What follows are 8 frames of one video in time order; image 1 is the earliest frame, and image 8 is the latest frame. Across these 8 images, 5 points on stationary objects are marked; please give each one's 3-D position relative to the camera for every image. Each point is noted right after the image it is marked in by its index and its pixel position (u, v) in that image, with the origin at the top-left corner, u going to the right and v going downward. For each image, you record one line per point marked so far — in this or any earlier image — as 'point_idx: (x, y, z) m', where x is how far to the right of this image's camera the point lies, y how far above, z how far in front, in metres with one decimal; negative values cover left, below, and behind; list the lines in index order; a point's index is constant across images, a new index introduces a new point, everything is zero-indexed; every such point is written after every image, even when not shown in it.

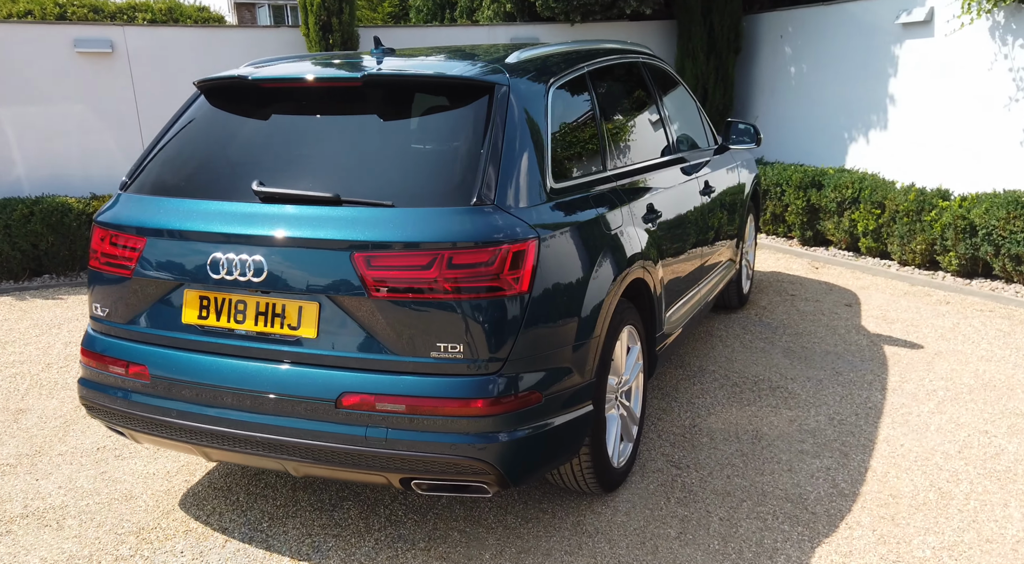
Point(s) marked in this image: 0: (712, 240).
0: (+1.3, +0.2, +5.0) m
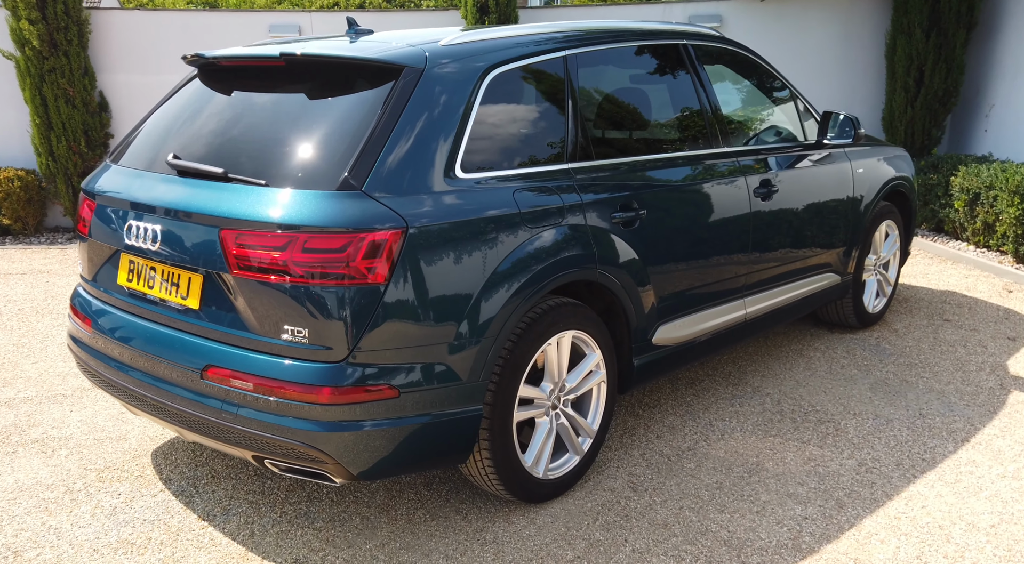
0: (+1.6, +0.2, +4.5) m
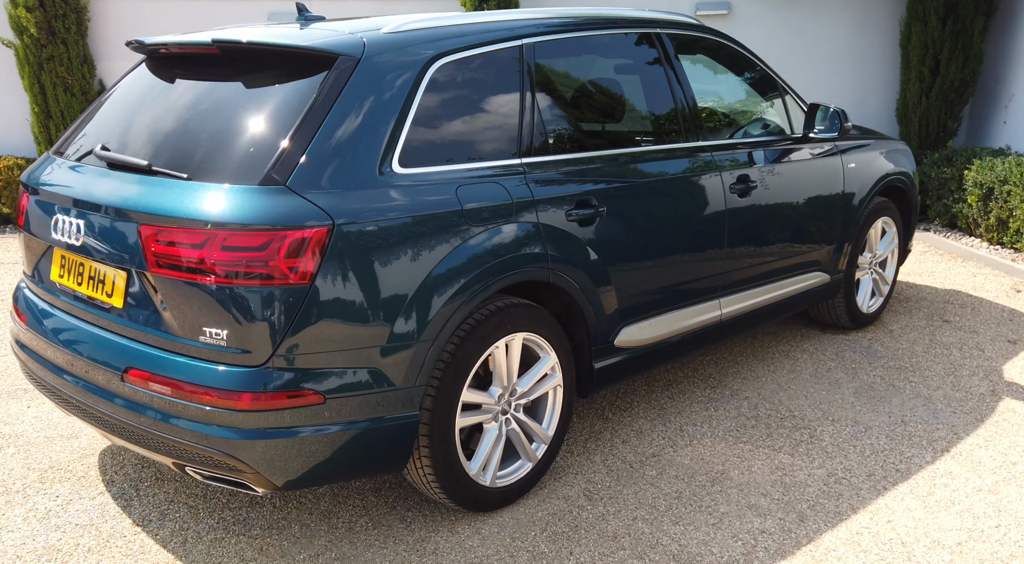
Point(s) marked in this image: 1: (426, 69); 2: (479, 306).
0: (+1.4, +0.2, +4.3) m
1: (-0.3, +0.7, +2.8) m
2: (-0.1, -0.1, +2.7) m
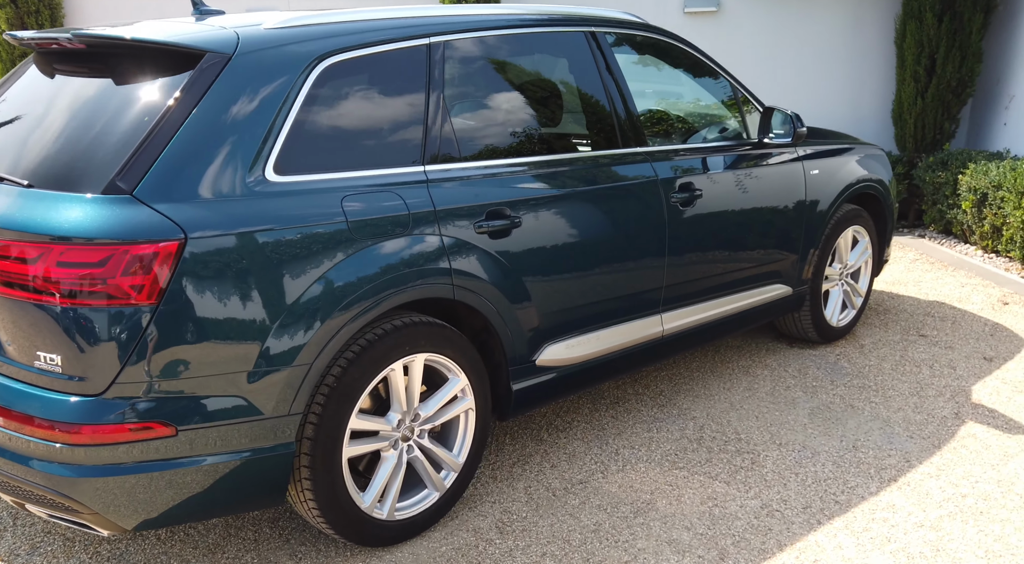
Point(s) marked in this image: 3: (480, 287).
0: (+1.1, +0.1, +4.1) m
1: (-0.6, +0.7, +2.6) m
2: (-0.5, -0.1, +2.6) m
3: (-0.1, 0.0, +2.9) m
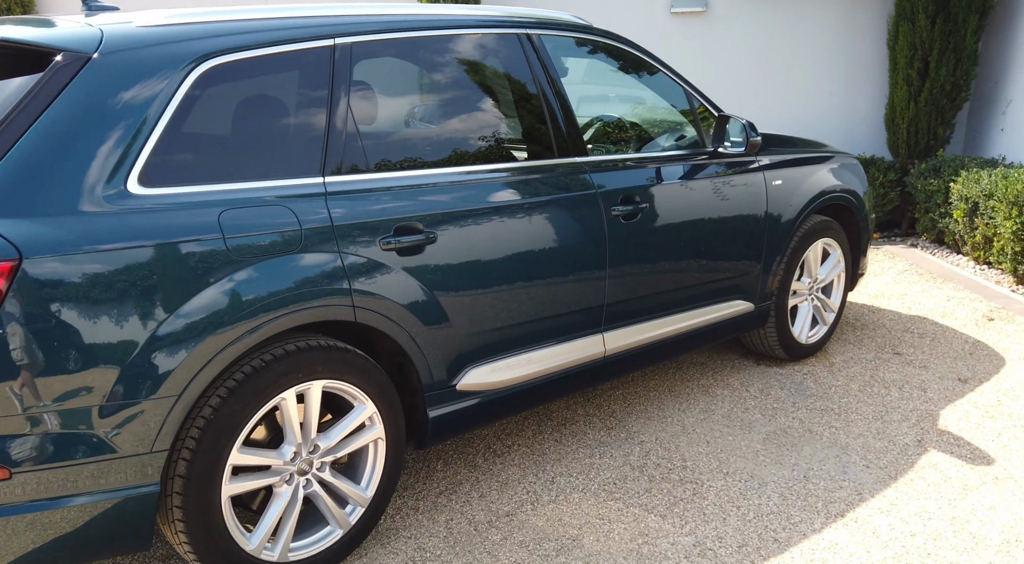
0: (+0.9, 0.0, +3.9) m
1: (-0.9, +0.6, +2.4) m
2: (-0.8, -0.2, +2.4) m
3: (-0.4, -0.1, +2.7) m
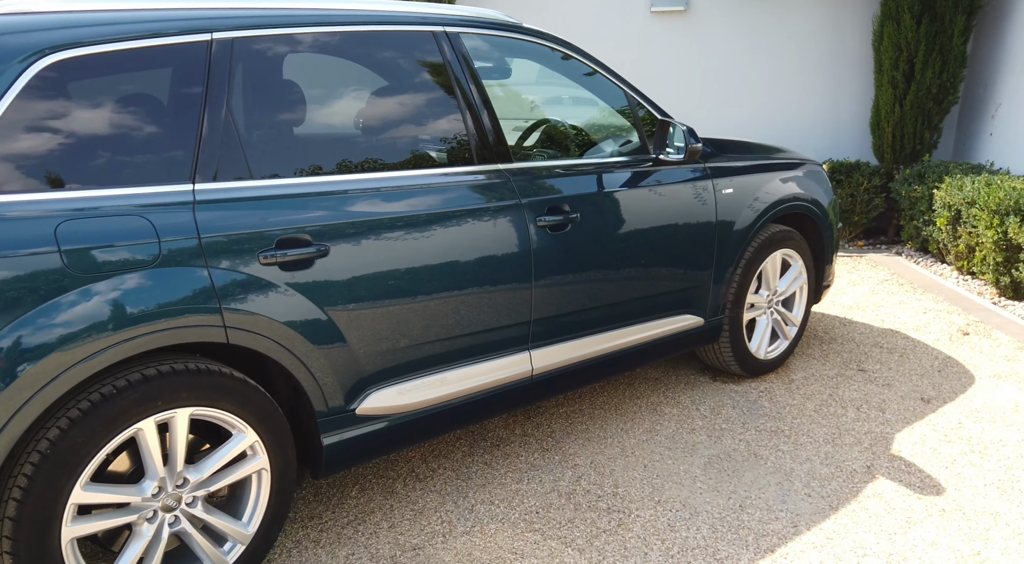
0: (+0.5, 0.0, +3.7) m
1: (-1.2, +0.6, +2.2) m
2: (-1.1, -0.3, +2.2) m
3: (-0.7, -0.1, +2.5) m
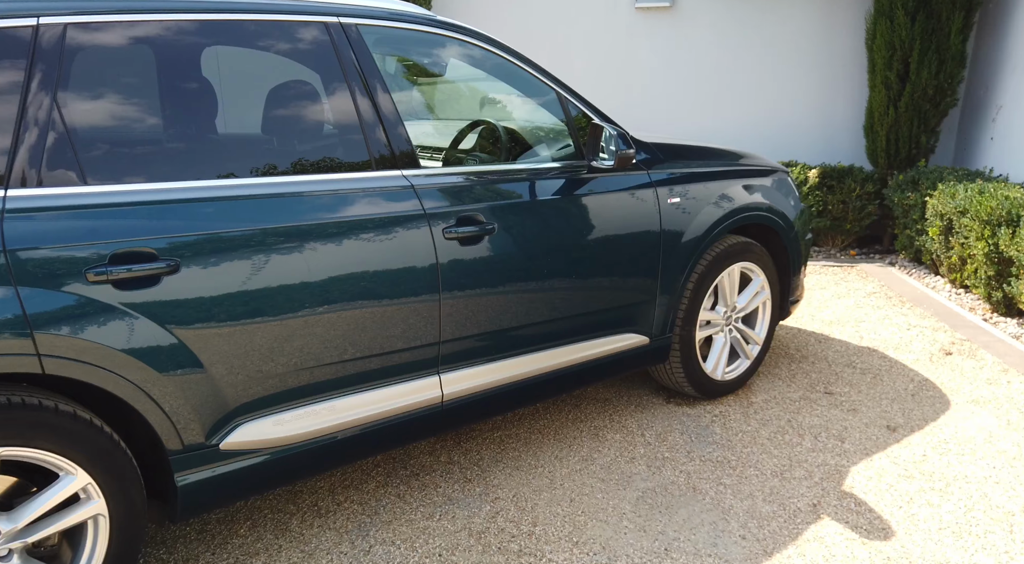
0: (+0.2, -0.1, +3.4) m
1: (-1.6, +0.5, +2.0) m
2: (-1.4, -0.3, +1.9) m
3: (-1.1, -0.2, +2.2) m
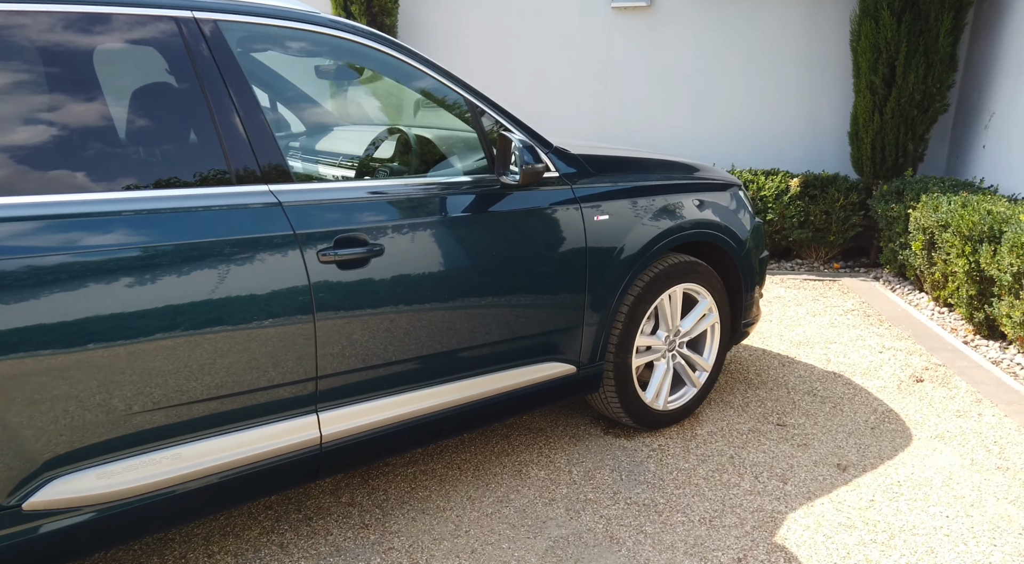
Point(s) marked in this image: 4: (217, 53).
0: (-0.2, -0.2, +3.1) m
1: (-2.0, +0.4, +1.7) m
2: (-1.8, -0.4, +1.7) m
3: (-1.5, -0.3, +1.9) m
4: (-0.9, +0.7, +2.6) m
